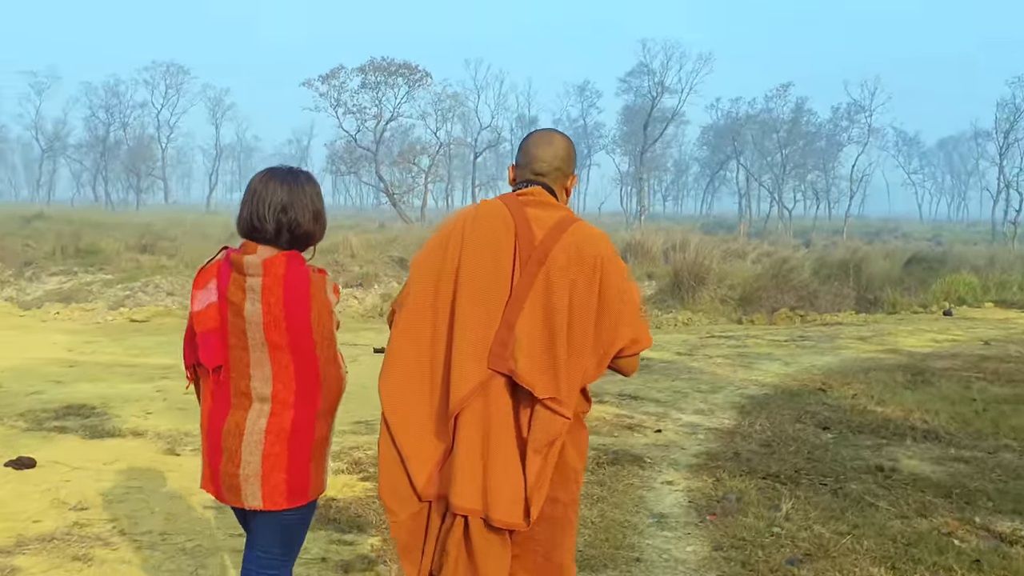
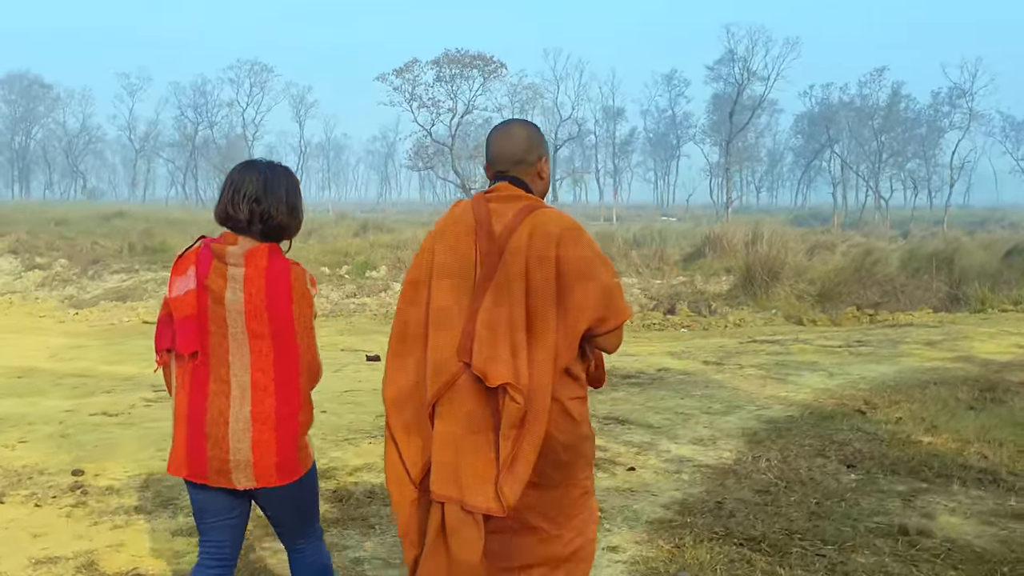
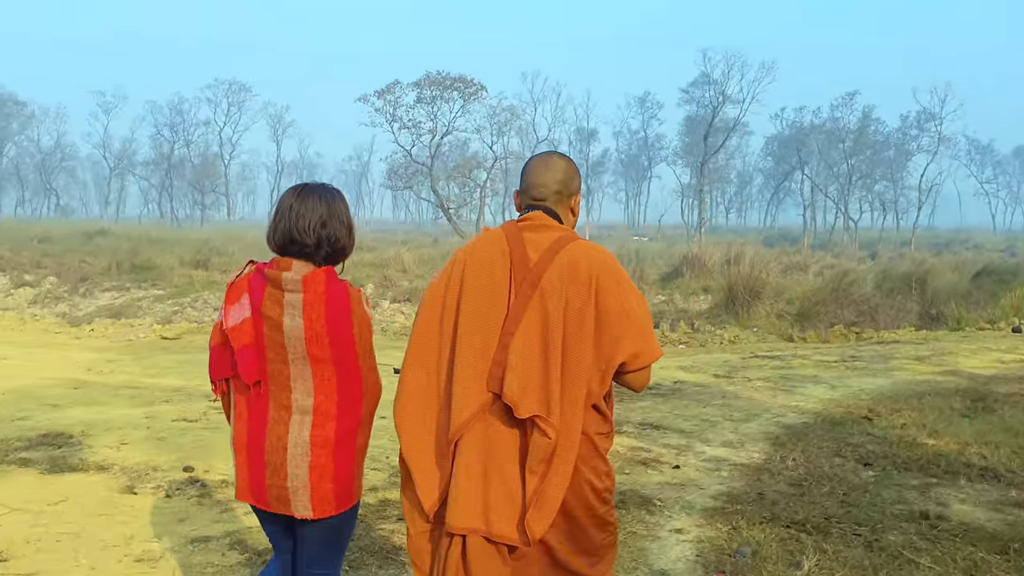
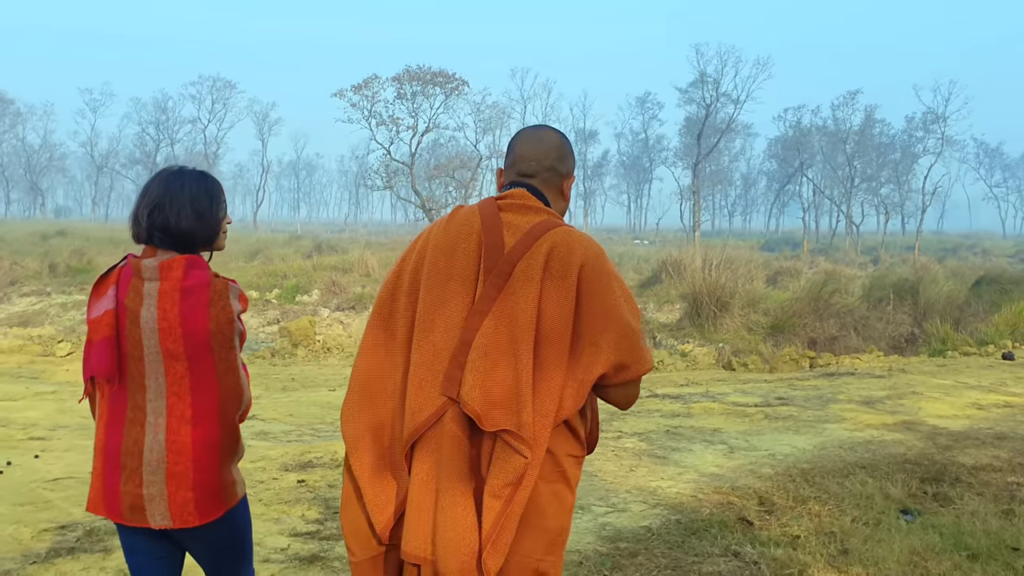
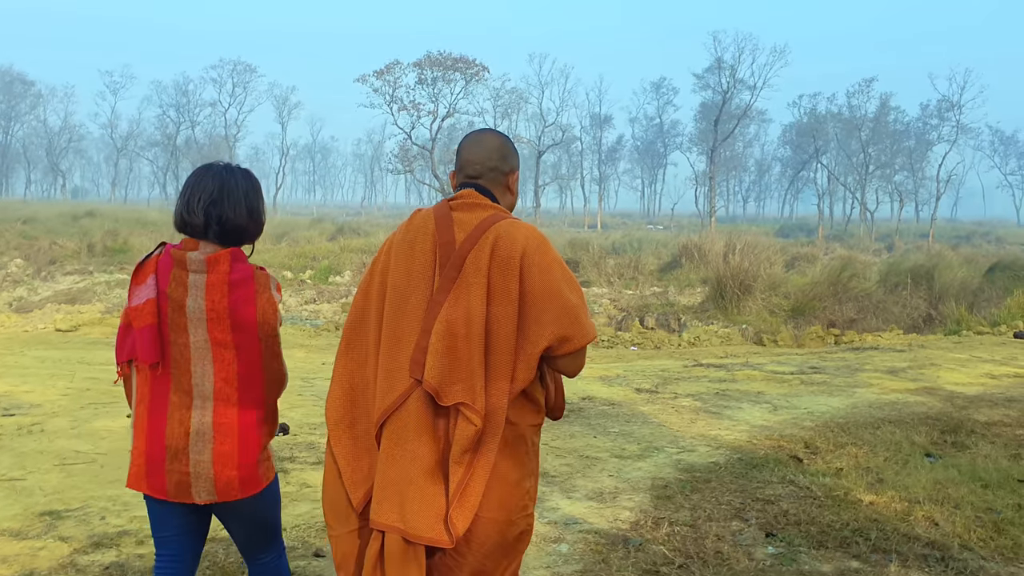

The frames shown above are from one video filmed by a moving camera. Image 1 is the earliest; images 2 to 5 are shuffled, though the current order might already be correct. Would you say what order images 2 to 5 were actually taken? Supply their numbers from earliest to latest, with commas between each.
3, 2, 5, 4
